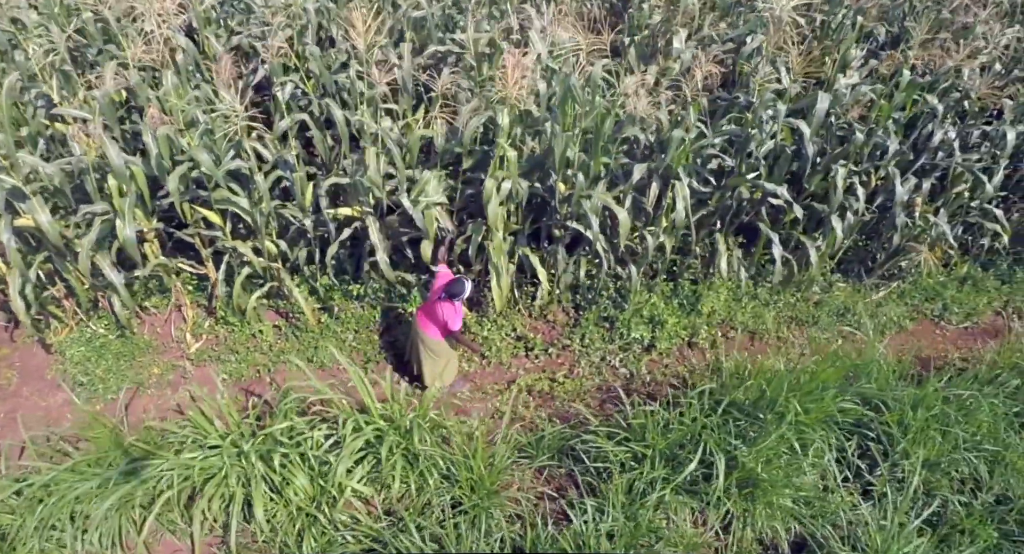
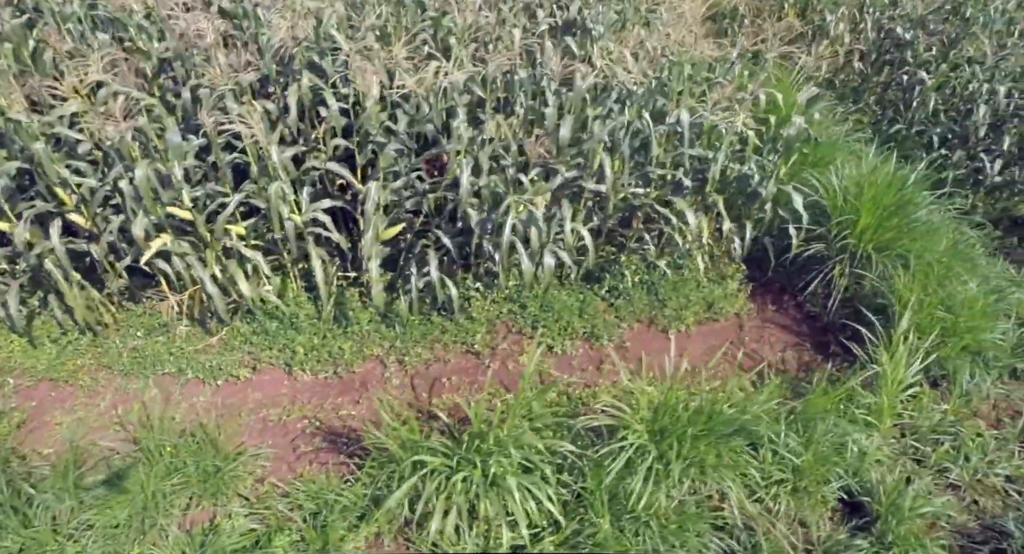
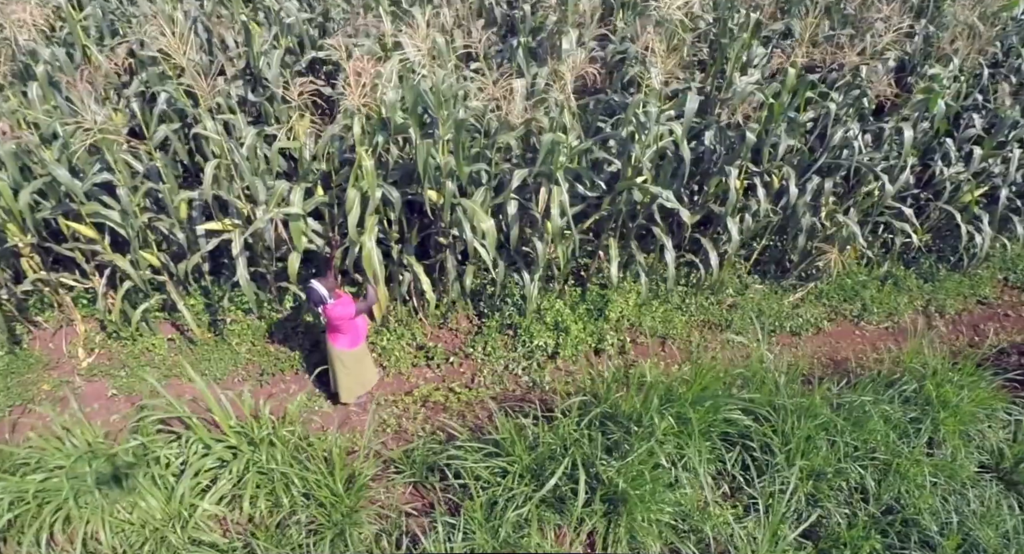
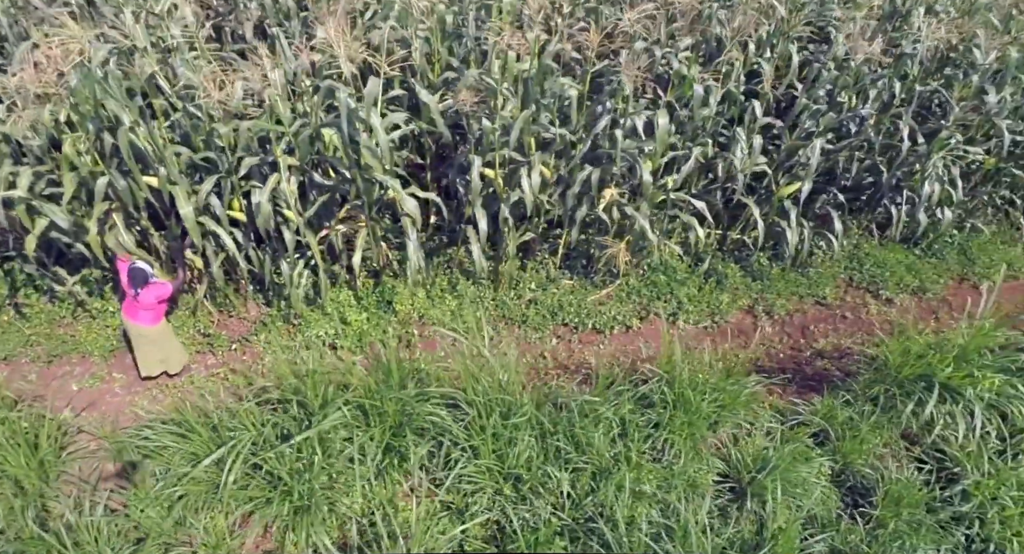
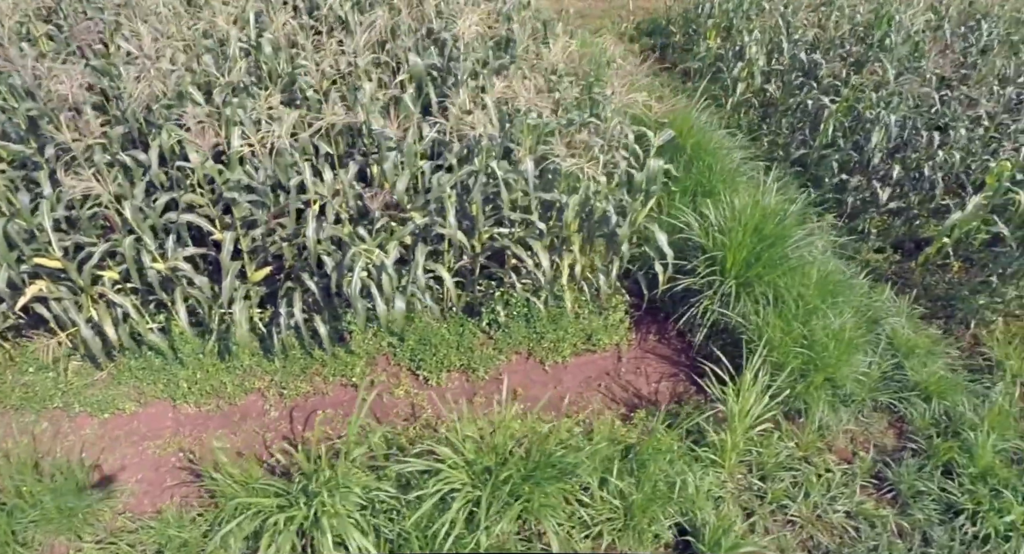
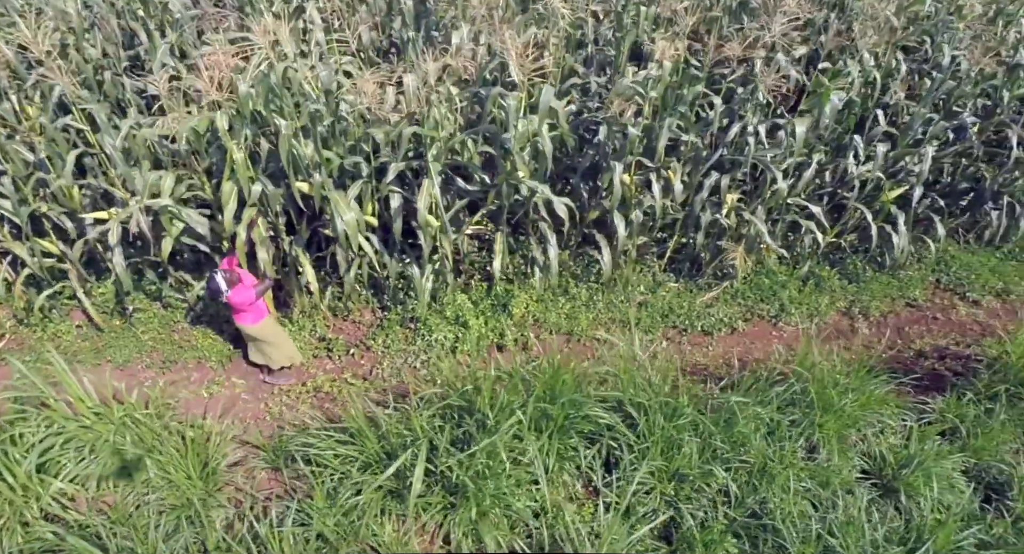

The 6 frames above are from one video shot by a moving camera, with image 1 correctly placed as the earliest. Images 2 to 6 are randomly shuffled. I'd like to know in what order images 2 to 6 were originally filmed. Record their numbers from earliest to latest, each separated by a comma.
3, 6, 4, 2, 5
